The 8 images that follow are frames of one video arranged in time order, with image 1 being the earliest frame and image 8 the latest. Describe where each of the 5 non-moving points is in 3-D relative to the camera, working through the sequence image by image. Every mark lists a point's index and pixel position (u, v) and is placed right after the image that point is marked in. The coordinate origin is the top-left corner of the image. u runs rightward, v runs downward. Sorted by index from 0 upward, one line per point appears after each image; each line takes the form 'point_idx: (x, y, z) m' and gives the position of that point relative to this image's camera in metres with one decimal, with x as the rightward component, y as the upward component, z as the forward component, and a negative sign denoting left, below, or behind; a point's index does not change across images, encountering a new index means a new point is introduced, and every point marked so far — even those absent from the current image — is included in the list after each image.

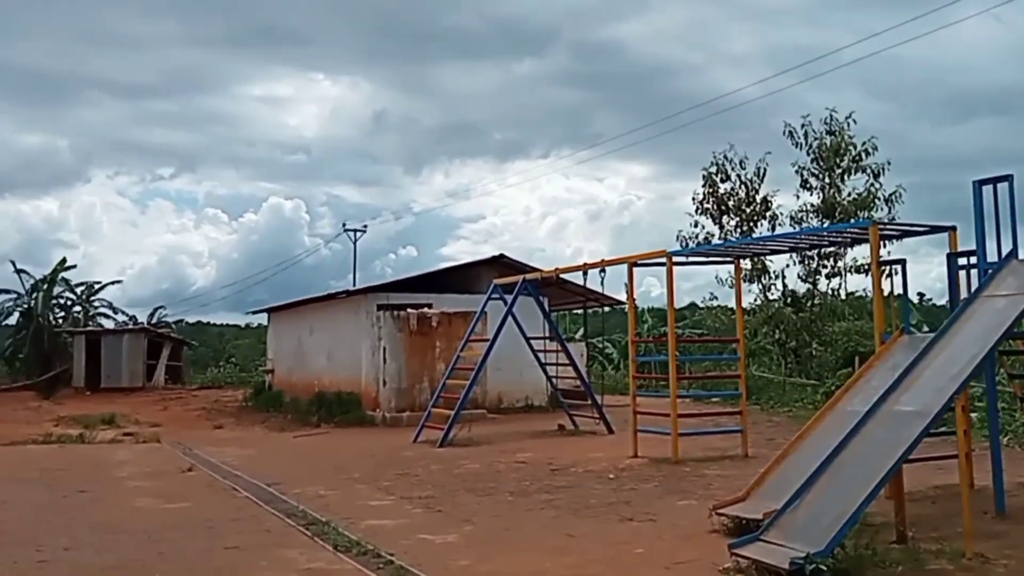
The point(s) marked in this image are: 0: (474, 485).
0: (-0.2, -1.0, +7.0) m
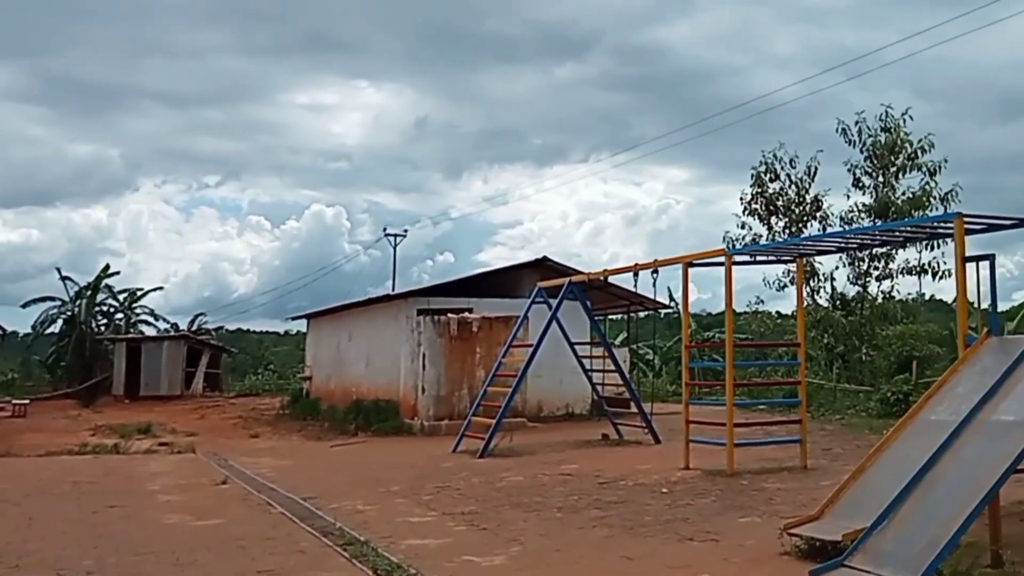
0: (0.0, -1.0, +6.6) m
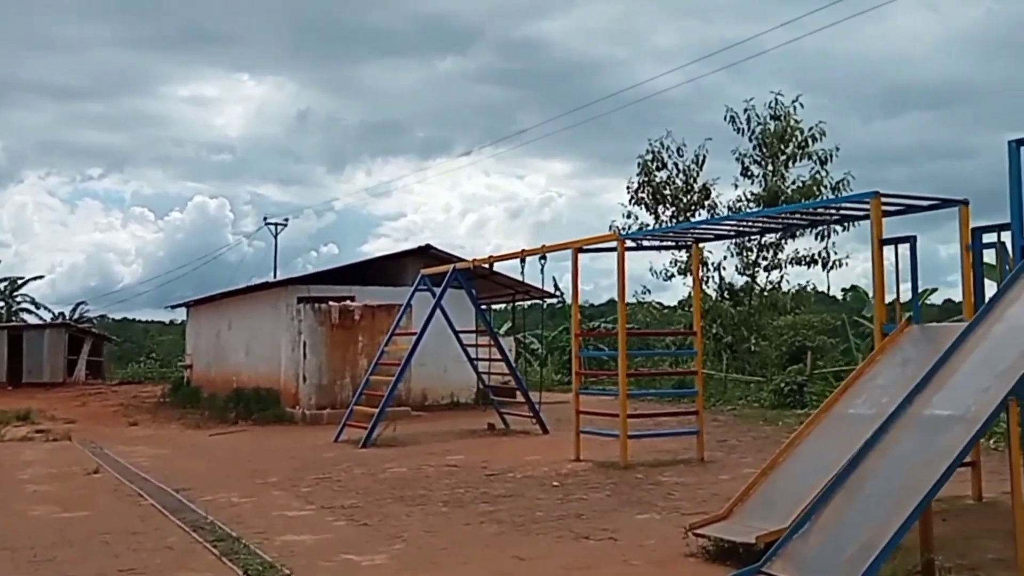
0: (-0.5, -0.9, +6.2) m
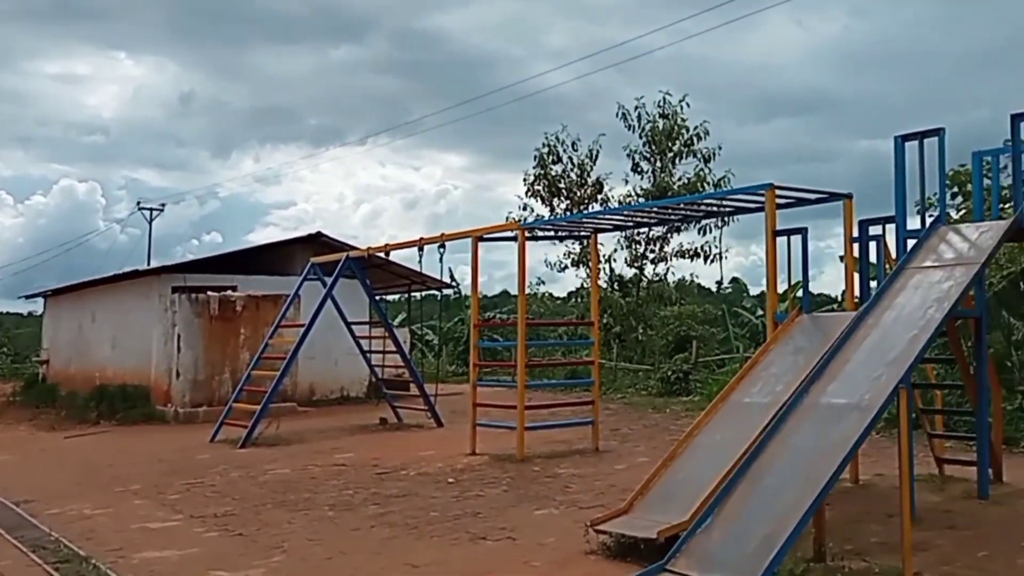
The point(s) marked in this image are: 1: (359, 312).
0: (-0.9, -0.9, +5.8) m
1: (-1.5, -0.2, +14.0) m
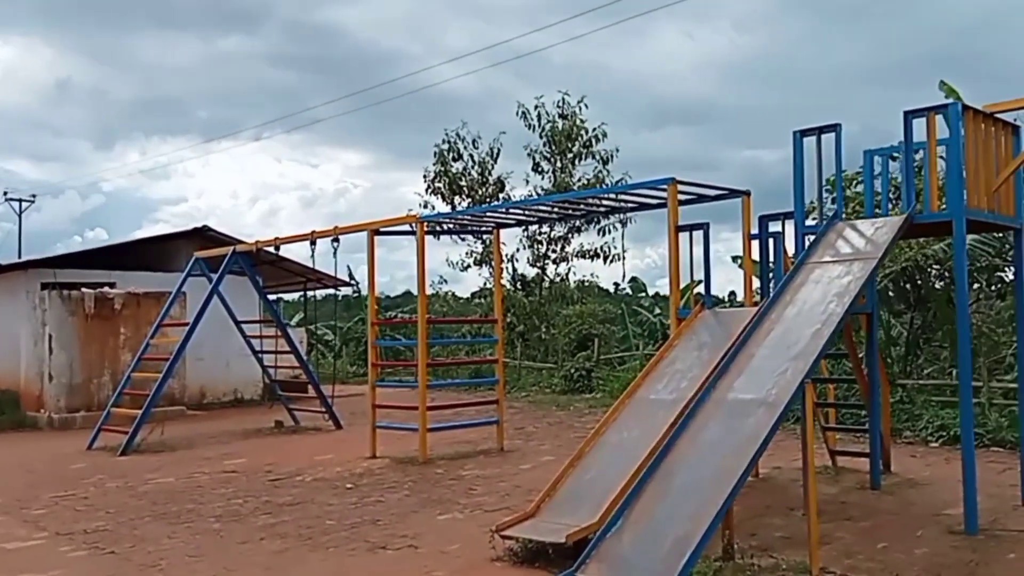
0: (-1.3, -0.8, +5.4) m
1: (-2.5, -0.2, +13.6) m
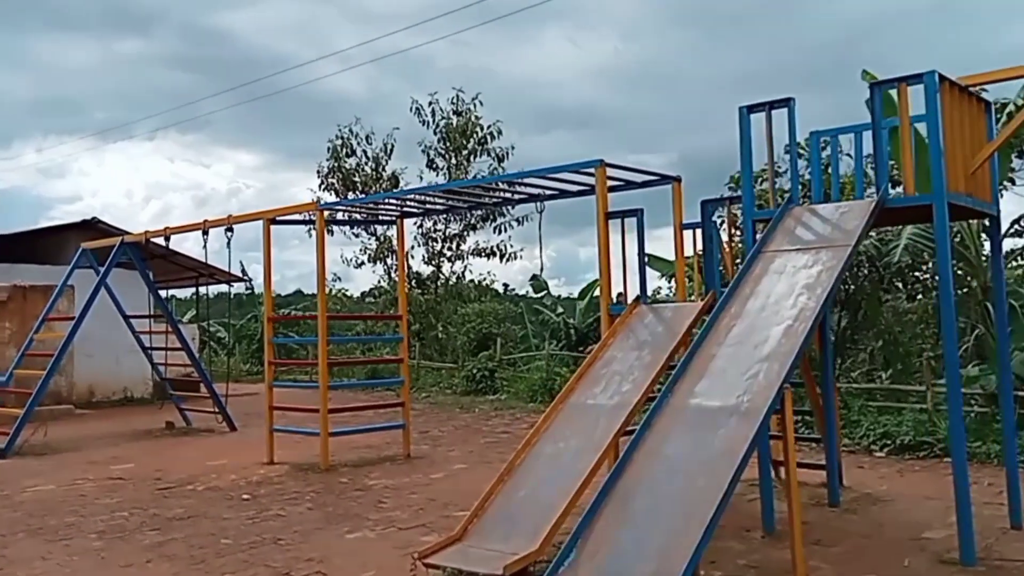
0: (-1.6, -0.8, +4.8) m
1: (-3.4, -0.2, +12.9) m
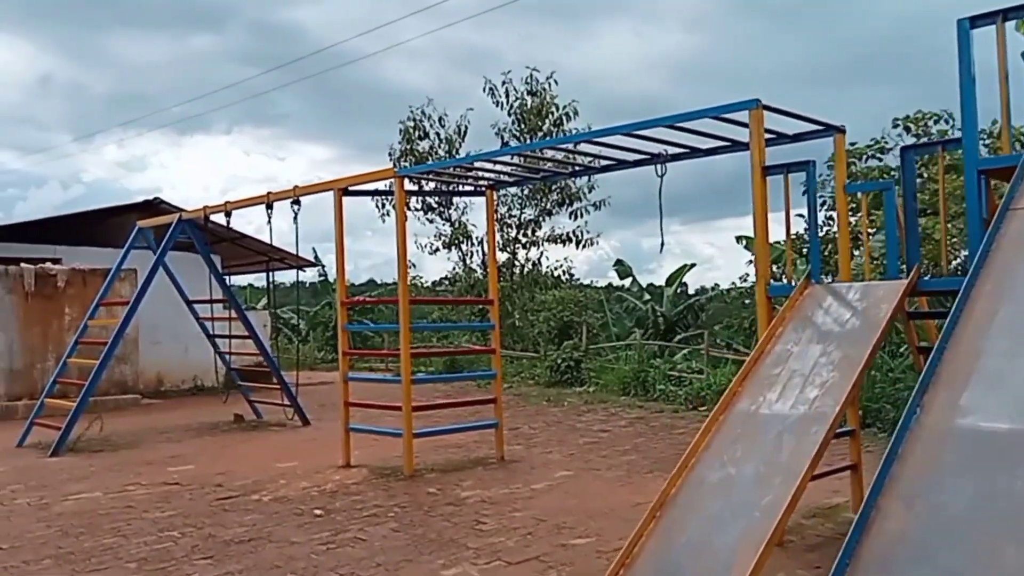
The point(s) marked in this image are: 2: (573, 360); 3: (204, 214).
0: (-1.2, -0.7, +4.0) m
1: (-2.6, 0.0, +12.1) m
2: (+0.6, -0.6, +12.3) m
3: (-1.8, +0.4, +8.4) m
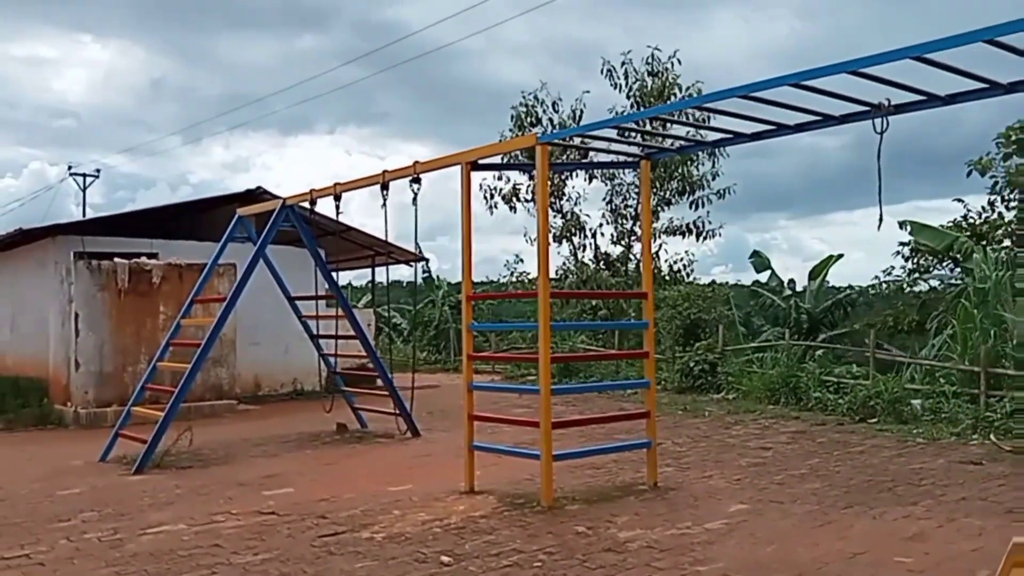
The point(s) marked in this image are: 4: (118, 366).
0: (-0.8, -0.7, +3.1) m
1: (-1.6, 0.0, +11.3) m
2: (+1.6, -0.6, +11.2) m
3: (-1.1, +0.5, +7.4) m
4: (-2.5, -0.5, +9.1) m
